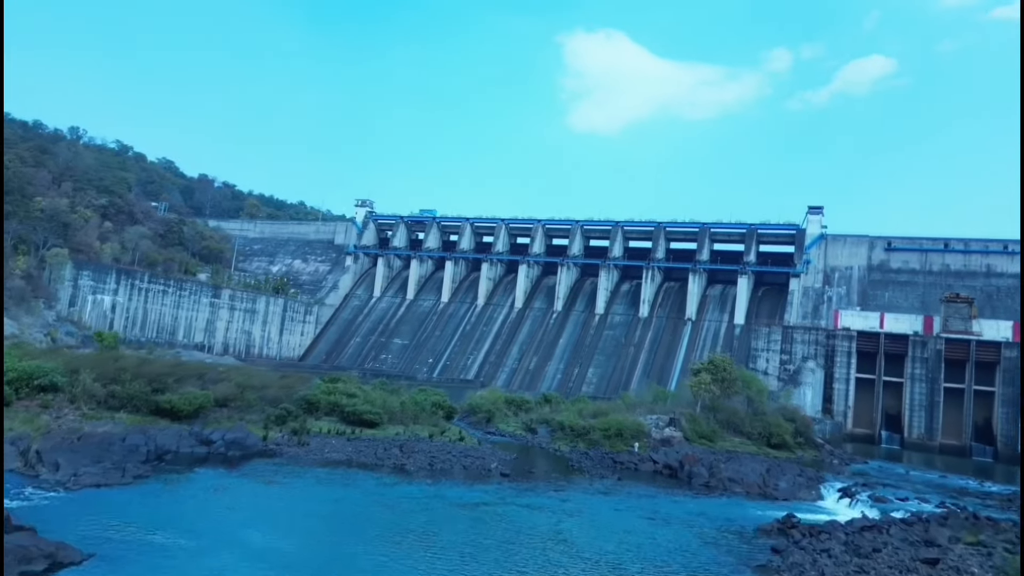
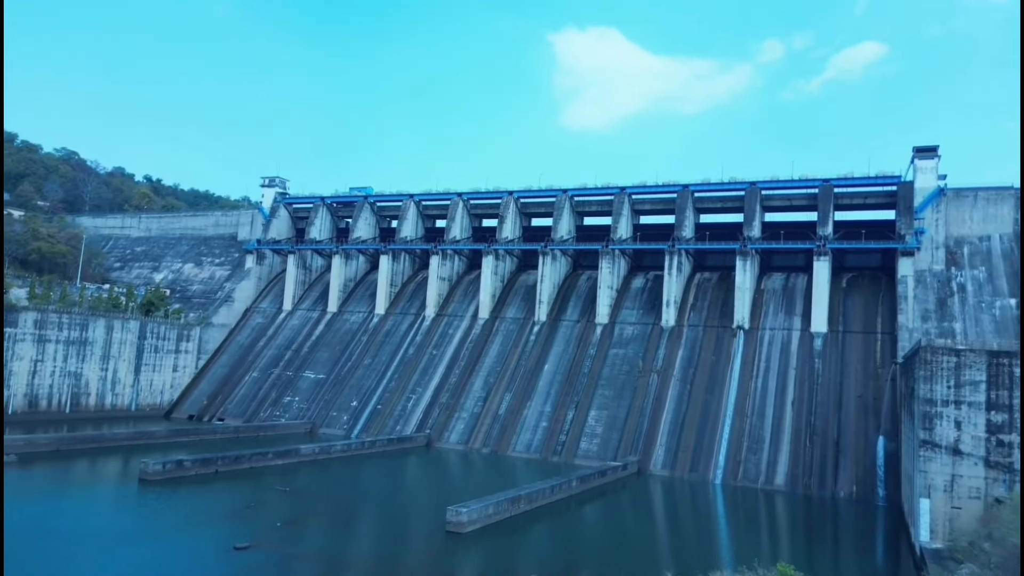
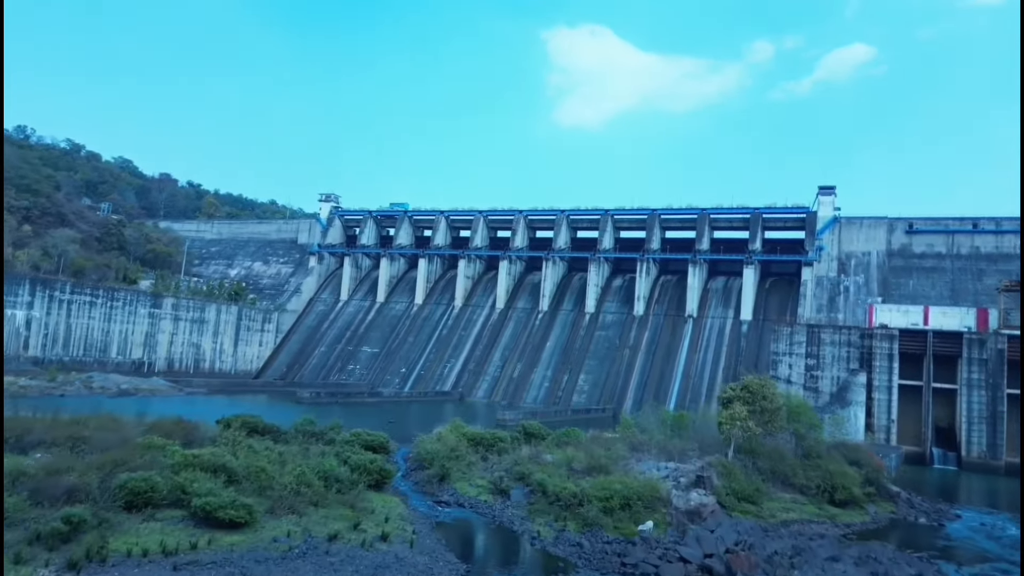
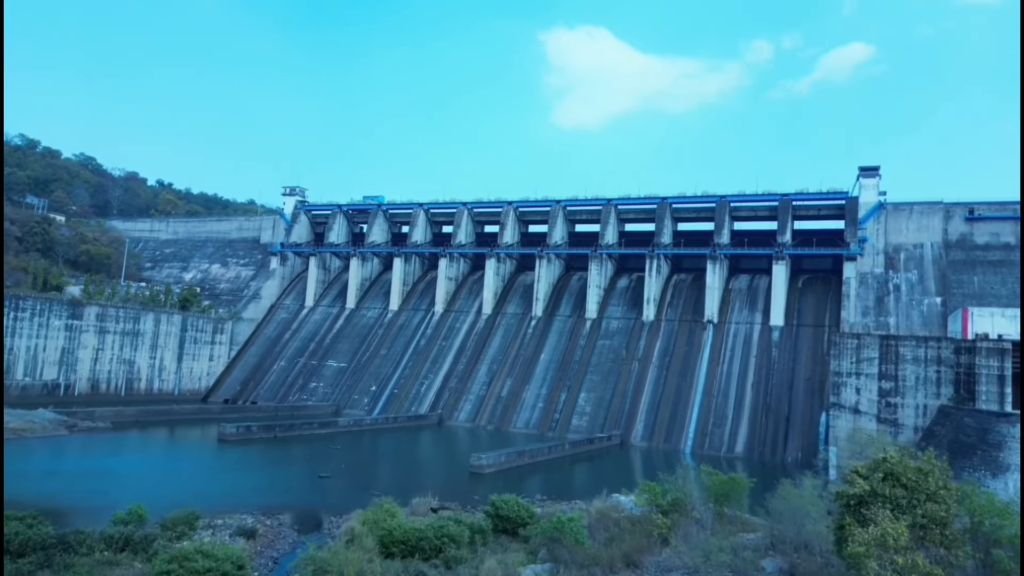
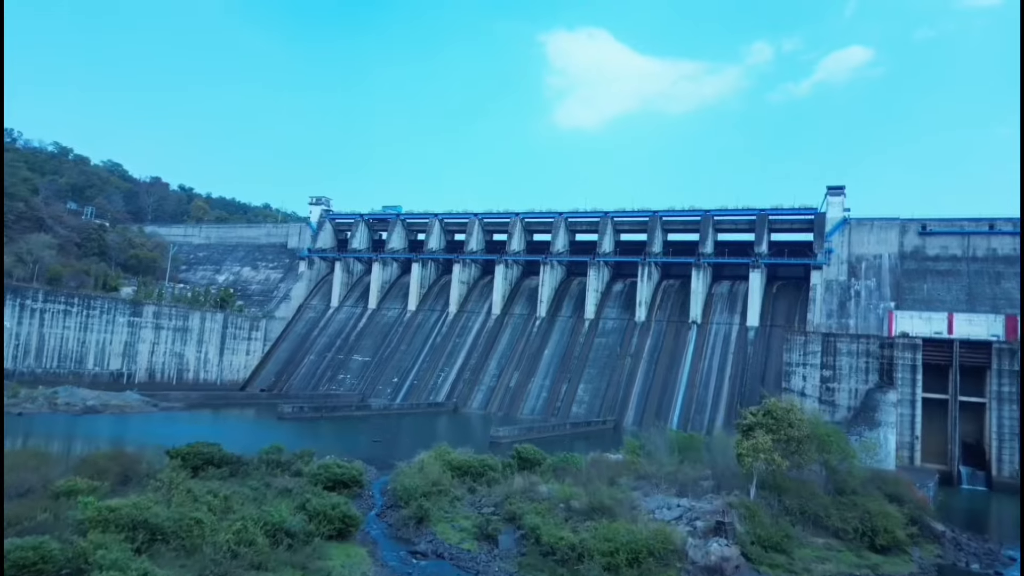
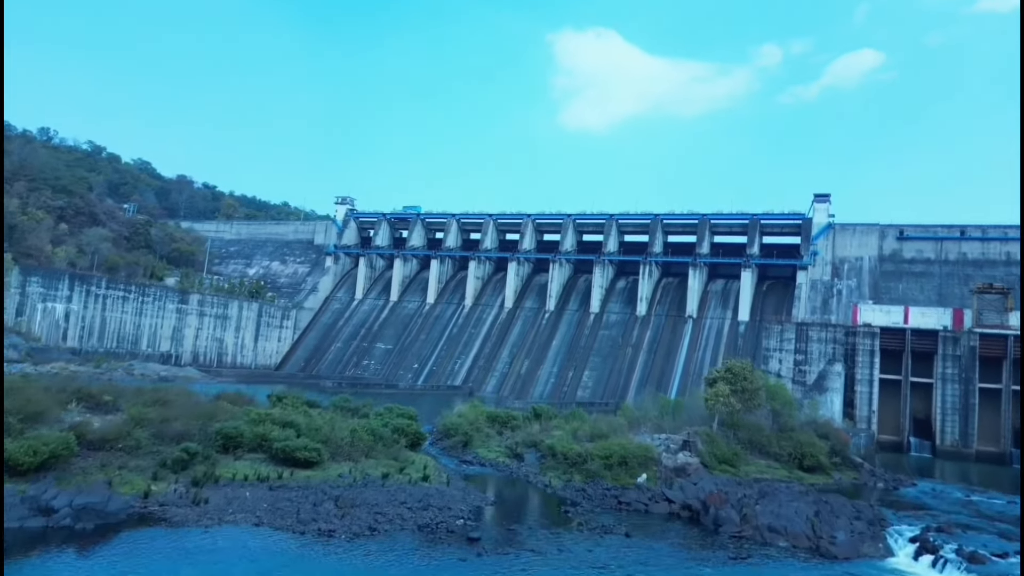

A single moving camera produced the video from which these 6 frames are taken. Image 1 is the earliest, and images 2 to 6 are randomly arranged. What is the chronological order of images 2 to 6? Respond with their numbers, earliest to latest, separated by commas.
6, 3, 5, 4, 2
